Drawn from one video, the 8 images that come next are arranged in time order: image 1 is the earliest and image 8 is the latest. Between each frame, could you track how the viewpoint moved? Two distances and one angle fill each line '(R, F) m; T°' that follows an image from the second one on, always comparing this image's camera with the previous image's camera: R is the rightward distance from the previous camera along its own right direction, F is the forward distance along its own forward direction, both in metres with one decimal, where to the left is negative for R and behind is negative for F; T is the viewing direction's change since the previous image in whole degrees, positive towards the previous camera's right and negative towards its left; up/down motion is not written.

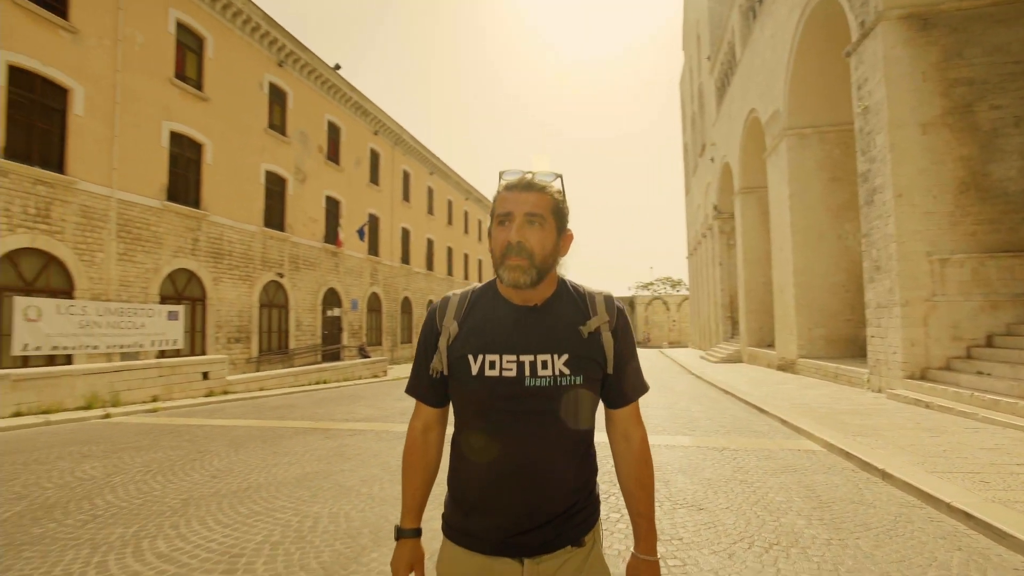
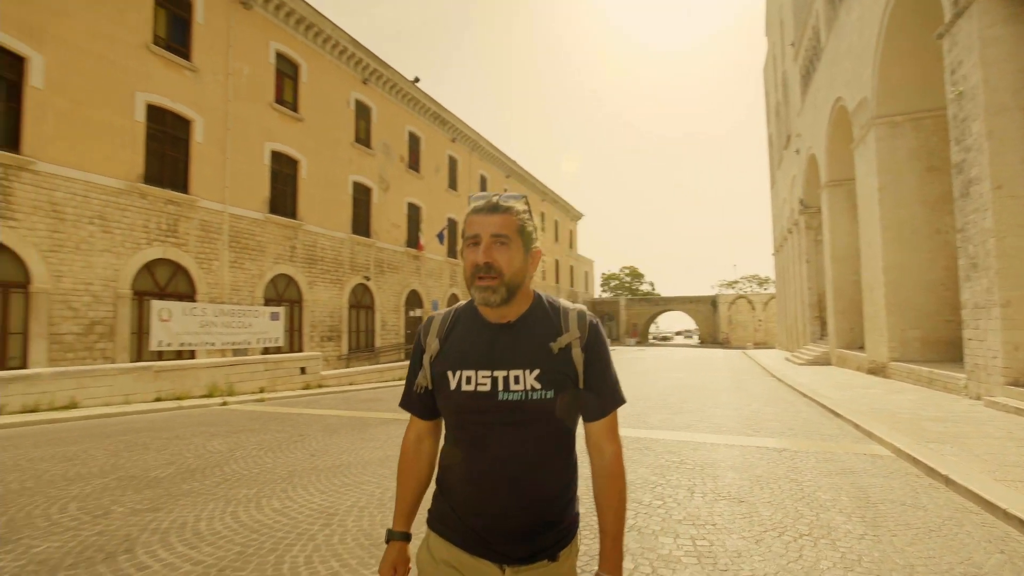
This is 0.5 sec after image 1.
(+0.2, -0.4) m; -9°
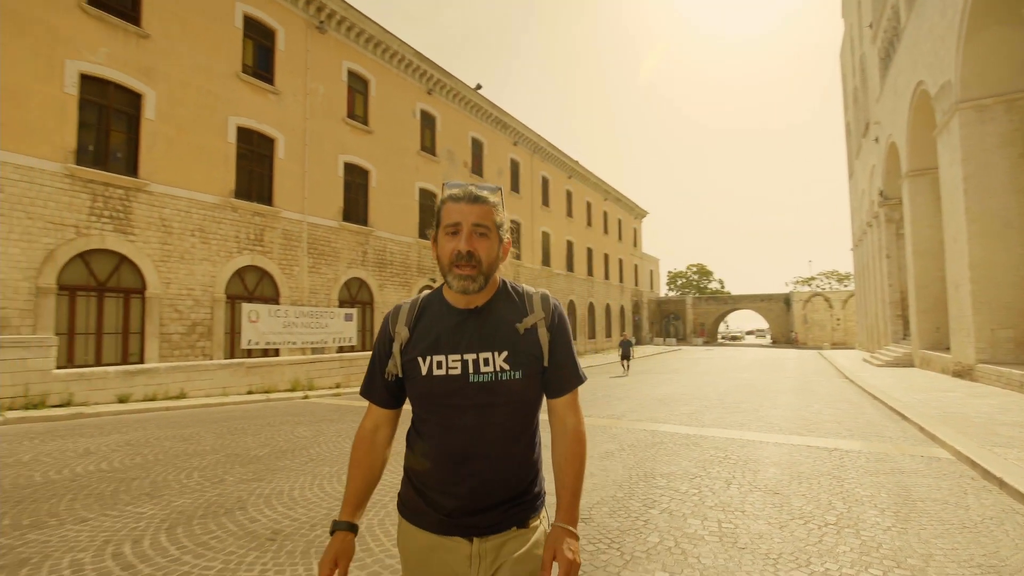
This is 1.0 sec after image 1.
(+0.2, -0.4) m; -7°
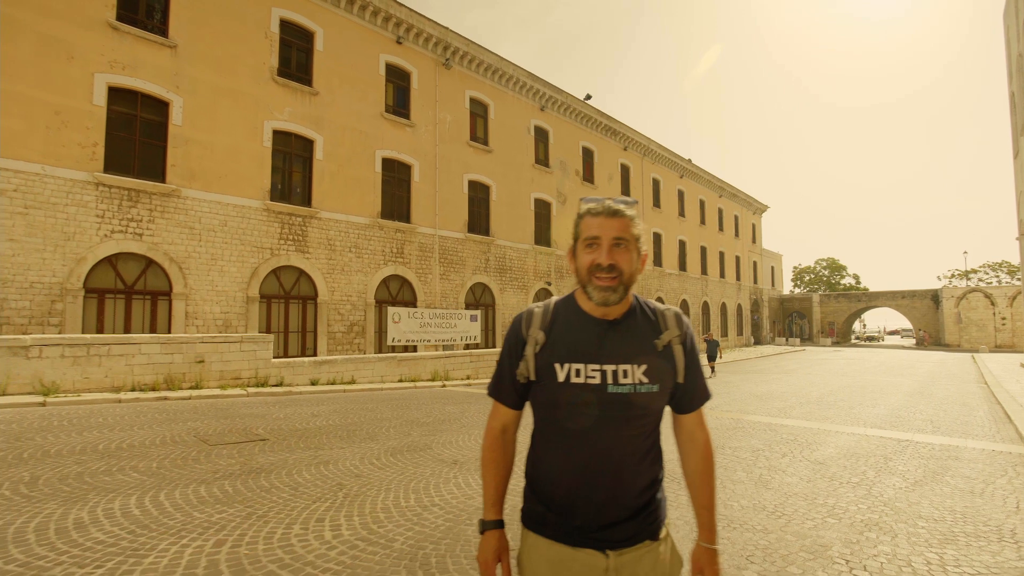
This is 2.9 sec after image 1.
(+0.2, -1.5) m; -12°
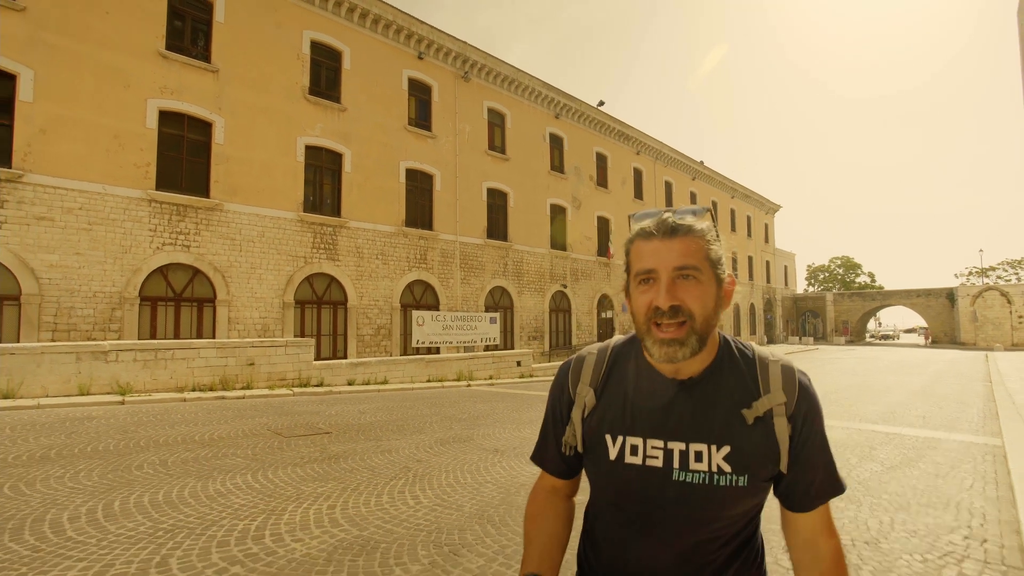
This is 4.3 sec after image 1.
(-0.2, -0.8) m; -1°
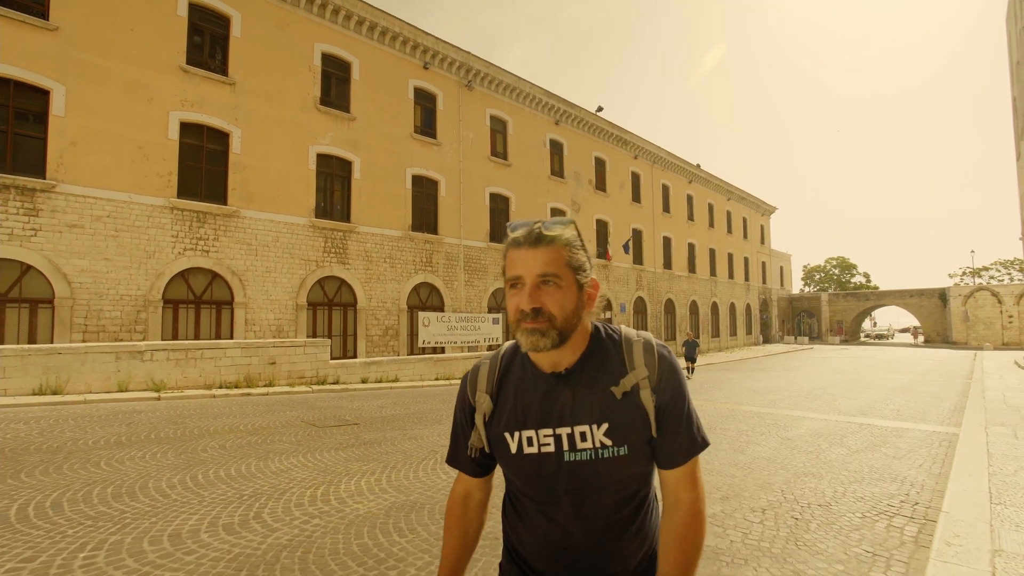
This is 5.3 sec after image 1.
(-0.1, -0.7) m; 0°
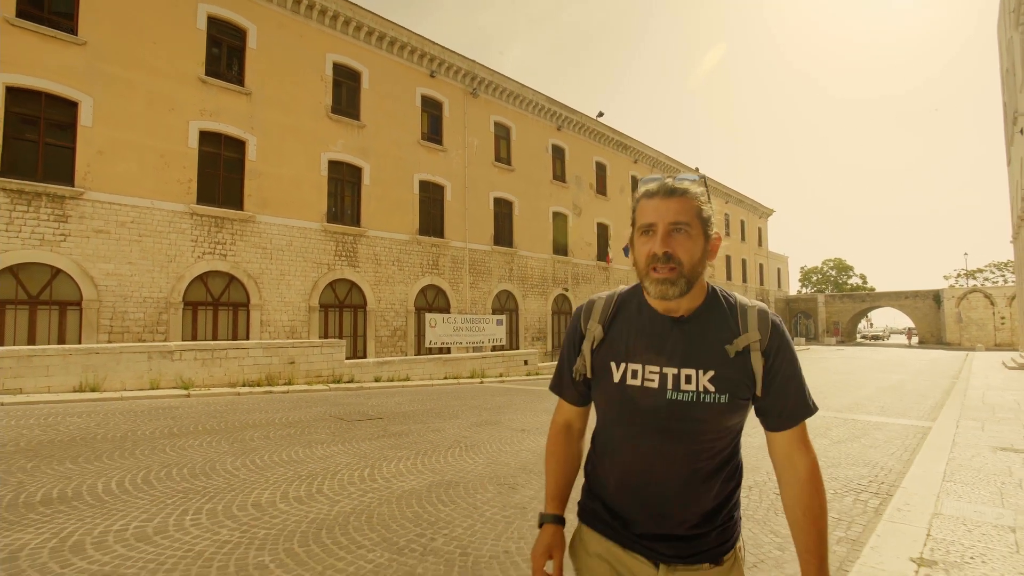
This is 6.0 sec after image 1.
(-0.2, -0.6) m; 0°
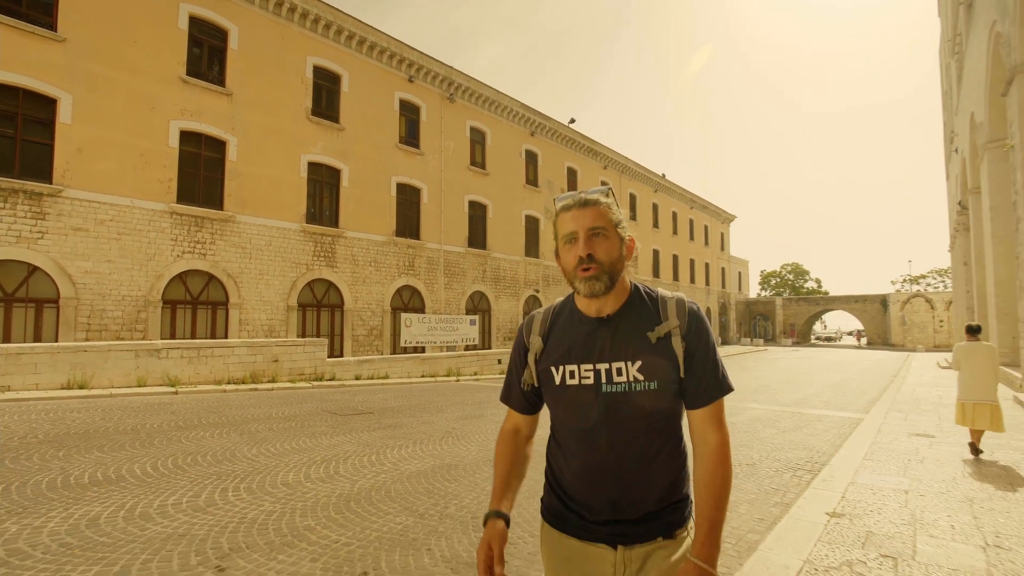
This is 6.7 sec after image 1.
(-0.2, -0.6) m; +3°
